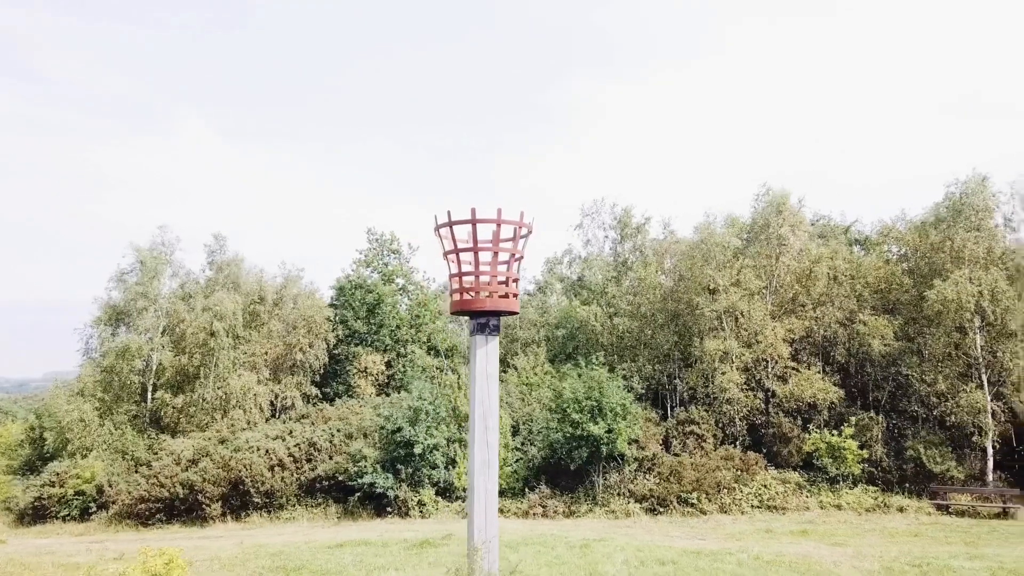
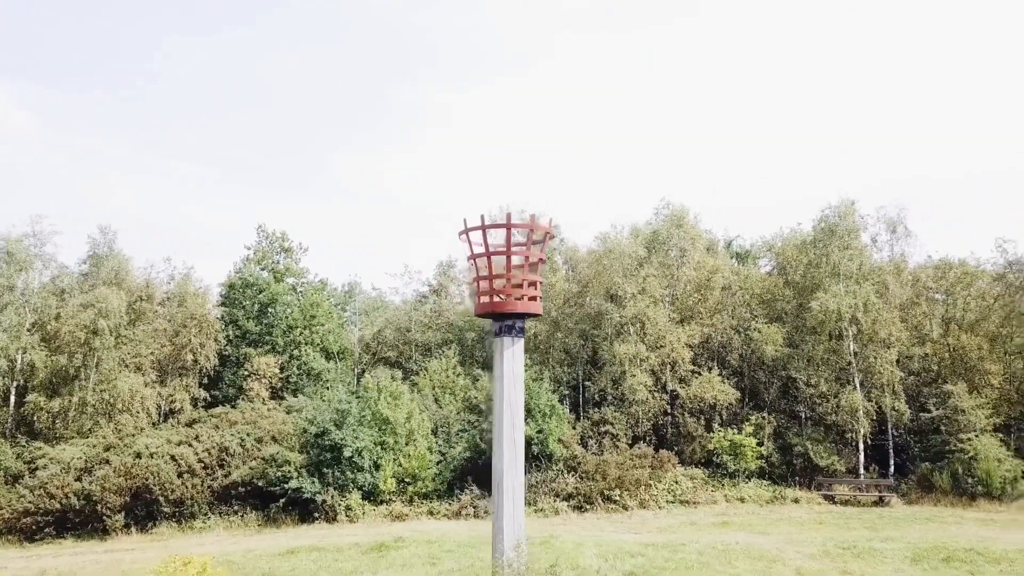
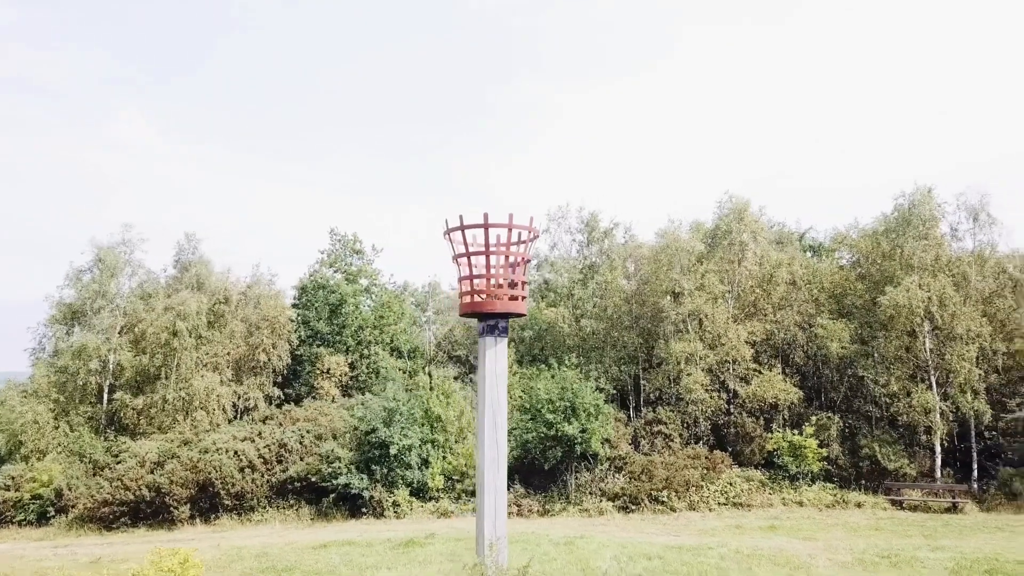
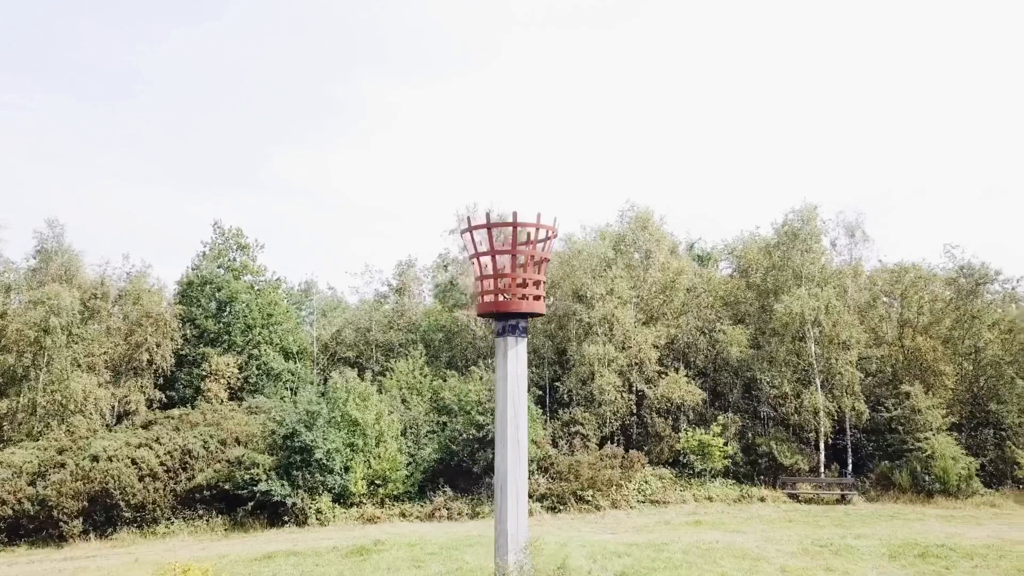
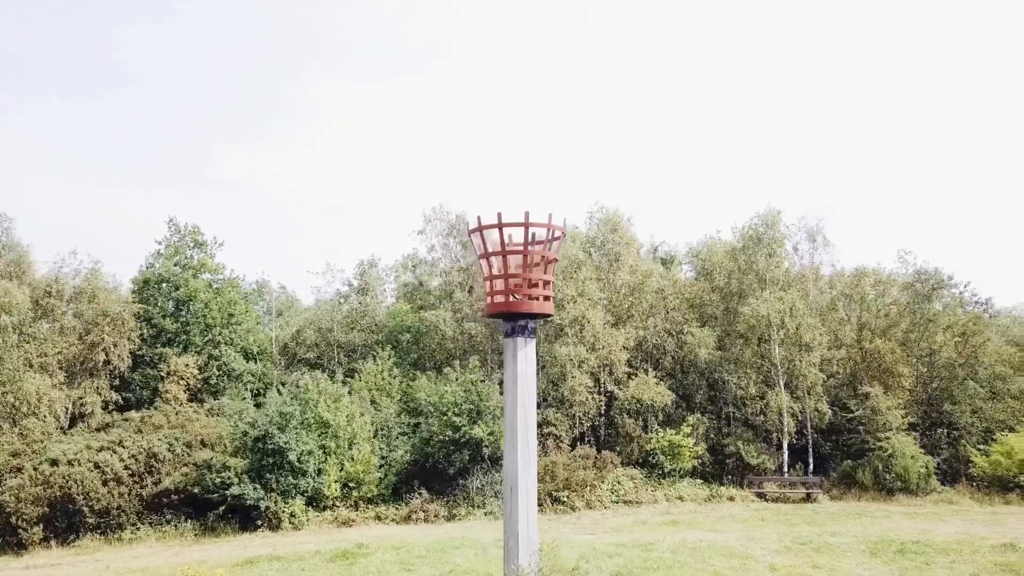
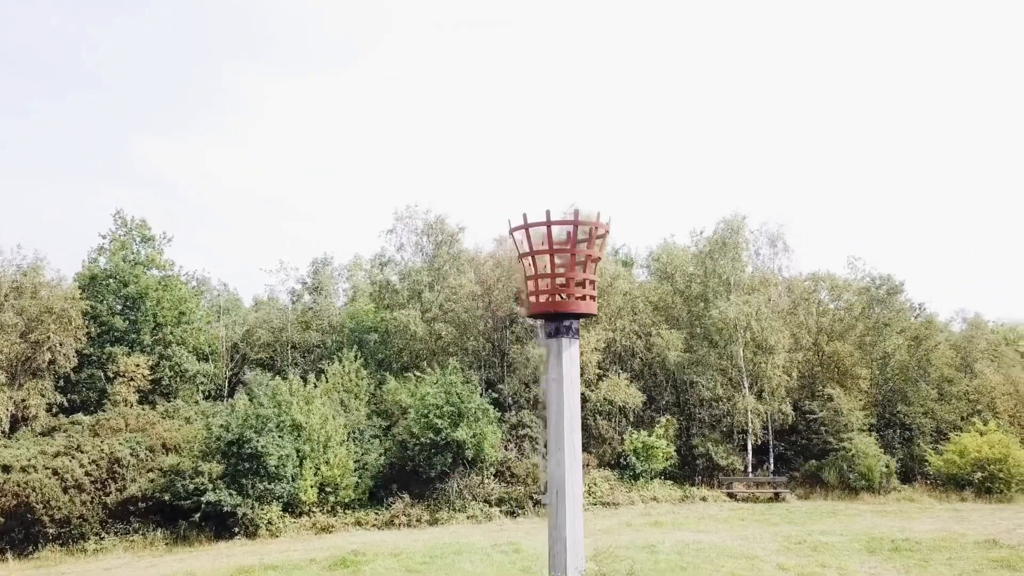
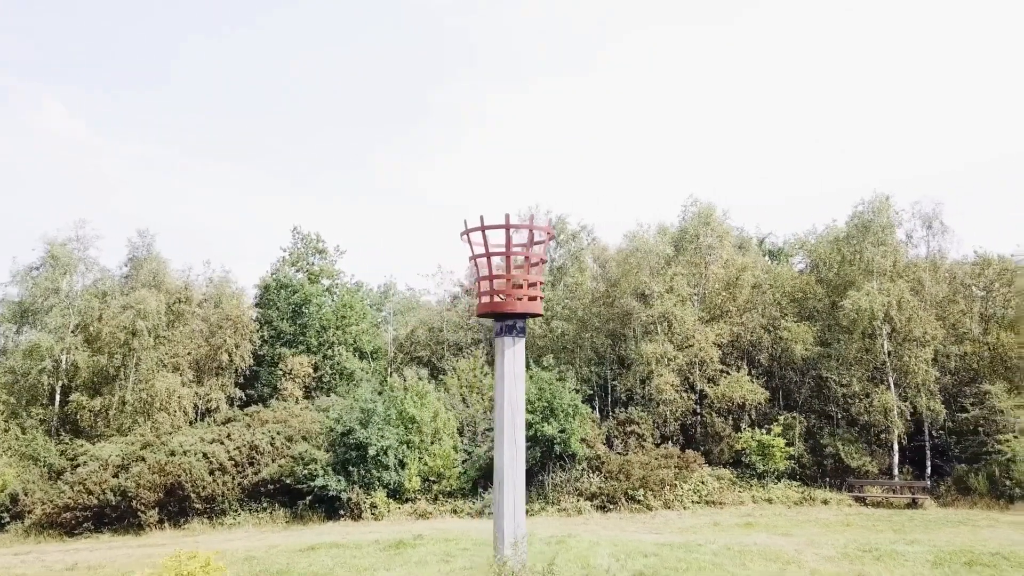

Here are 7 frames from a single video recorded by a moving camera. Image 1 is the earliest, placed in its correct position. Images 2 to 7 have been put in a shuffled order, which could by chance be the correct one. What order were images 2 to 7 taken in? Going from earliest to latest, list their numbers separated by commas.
3, 7, 2, 4, 5, 6
